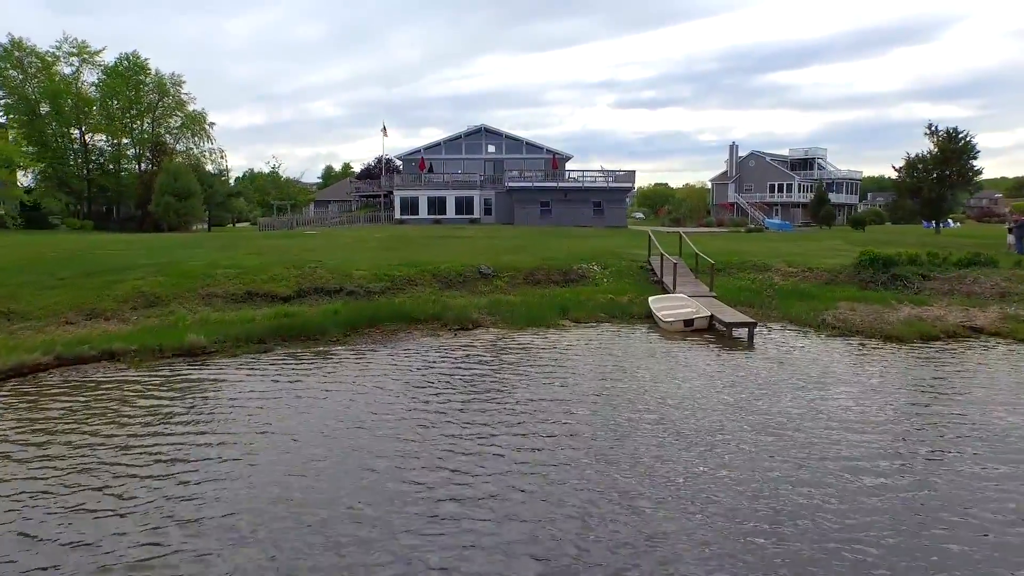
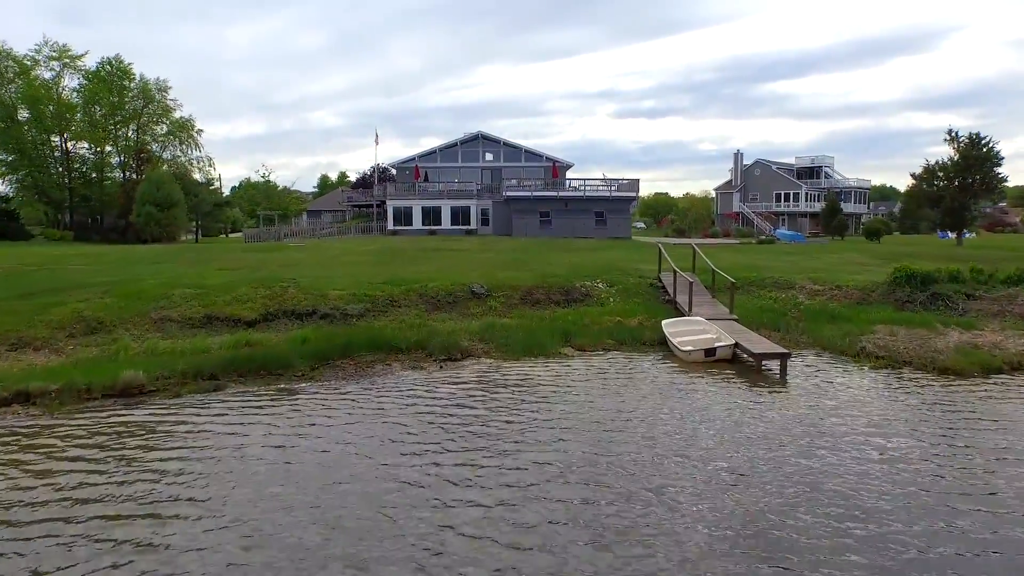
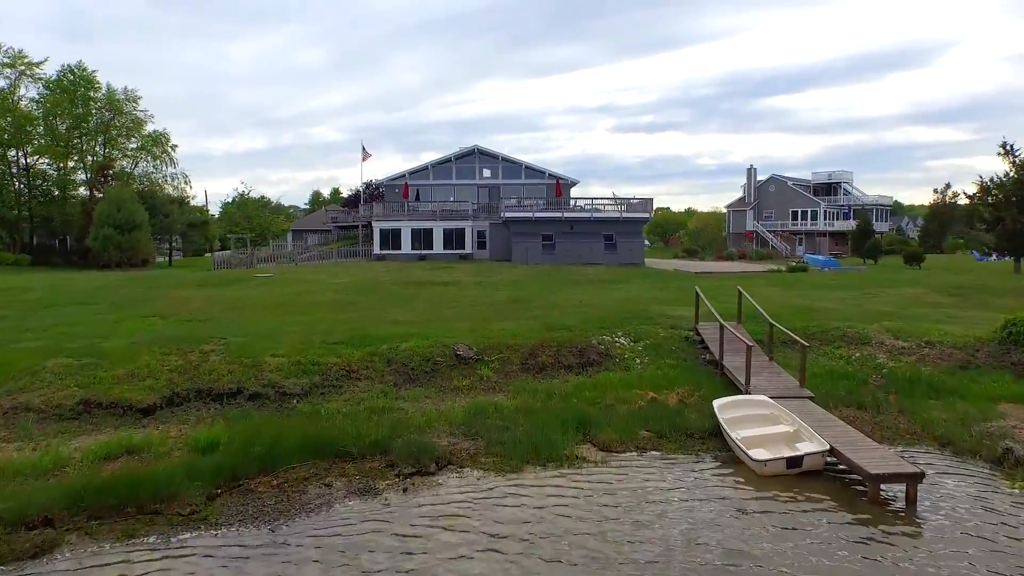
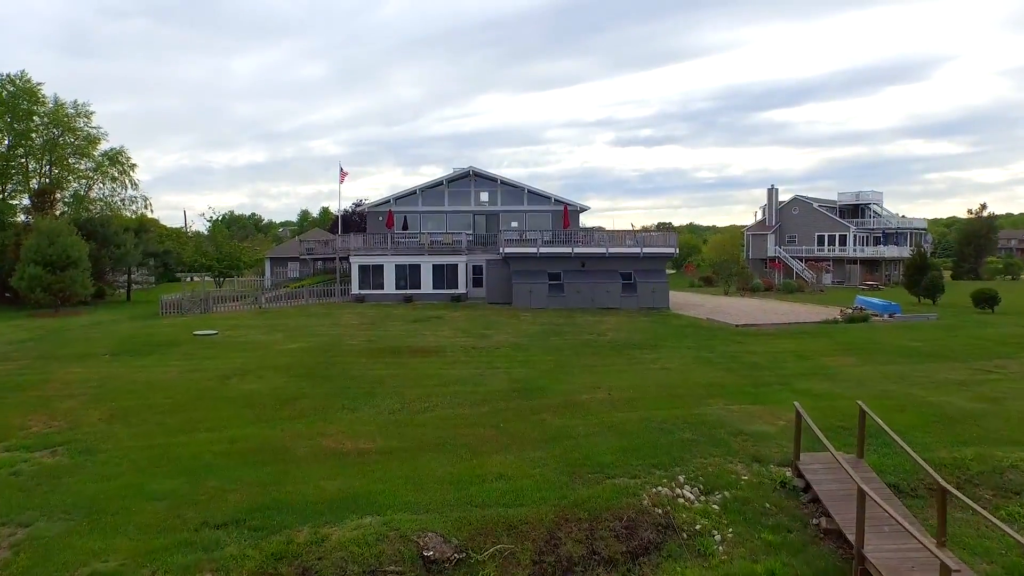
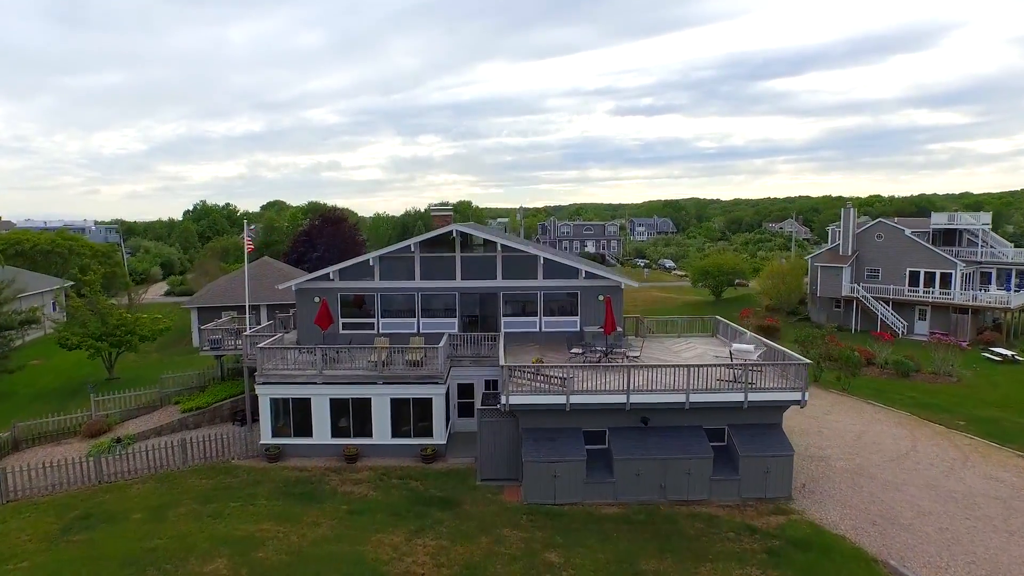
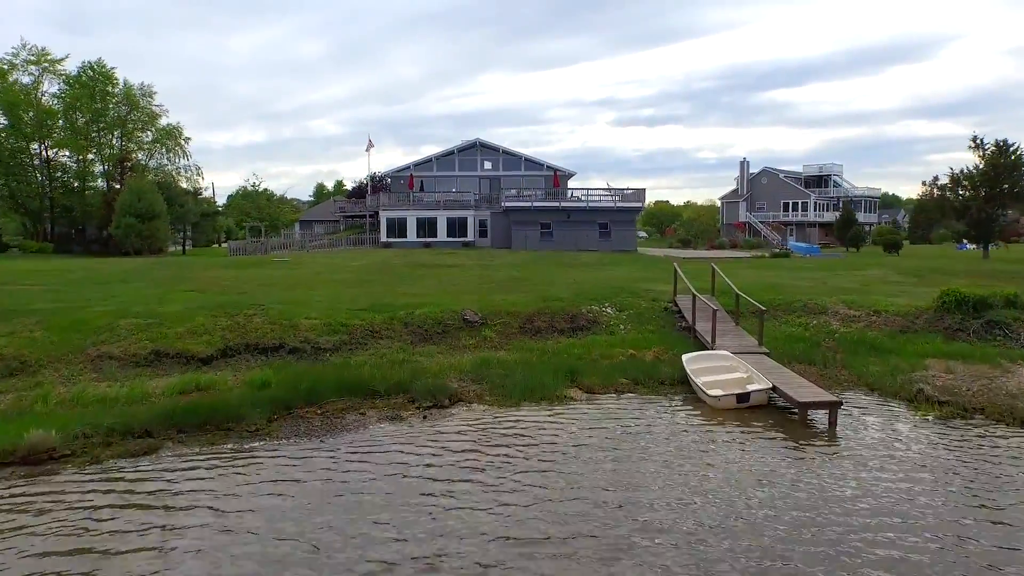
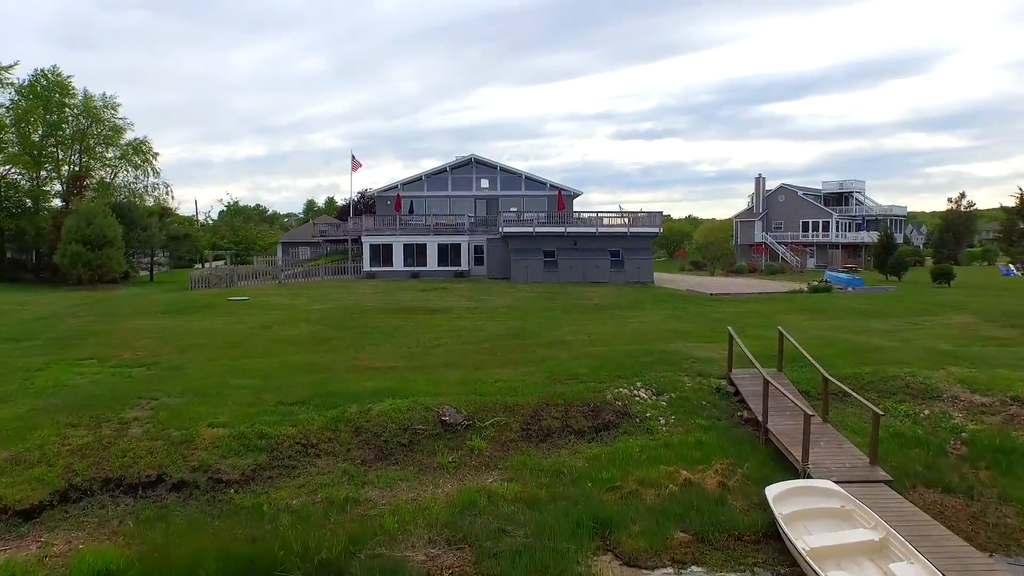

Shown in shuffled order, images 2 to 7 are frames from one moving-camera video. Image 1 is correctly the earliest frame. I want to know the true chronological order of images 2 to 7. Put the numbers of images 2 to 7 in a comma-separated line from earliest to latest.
2, 6, 3, 7, 4, 5
